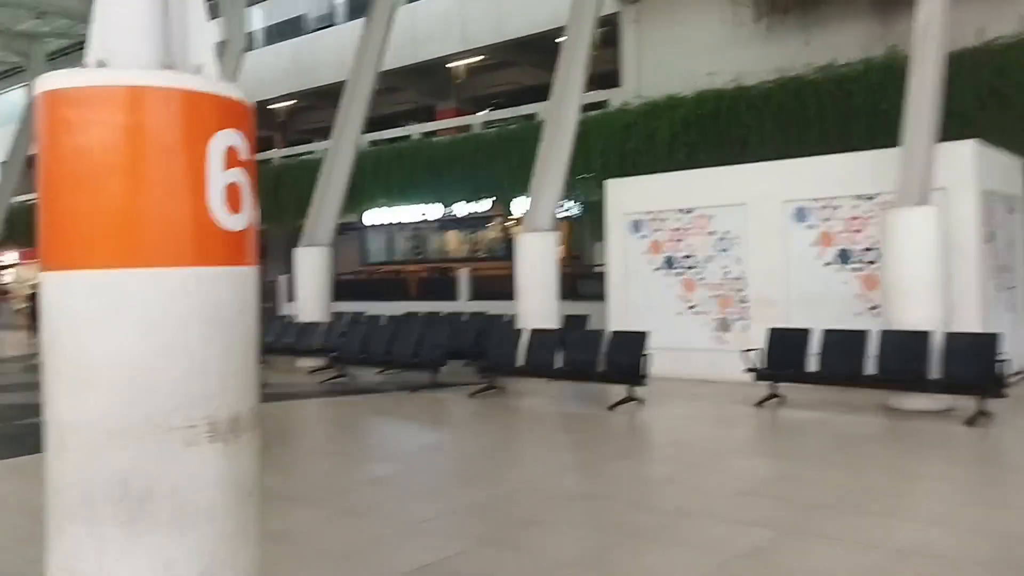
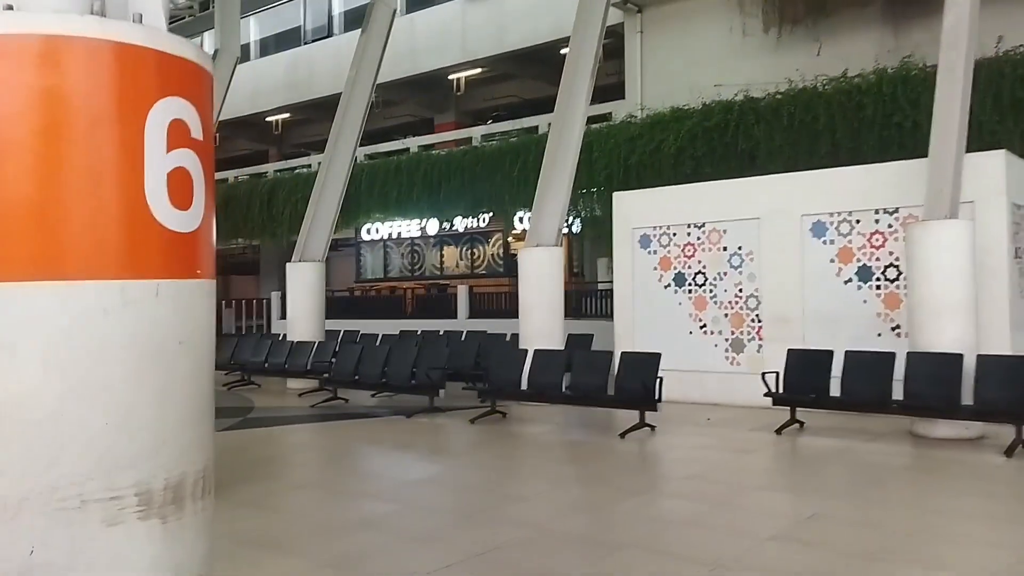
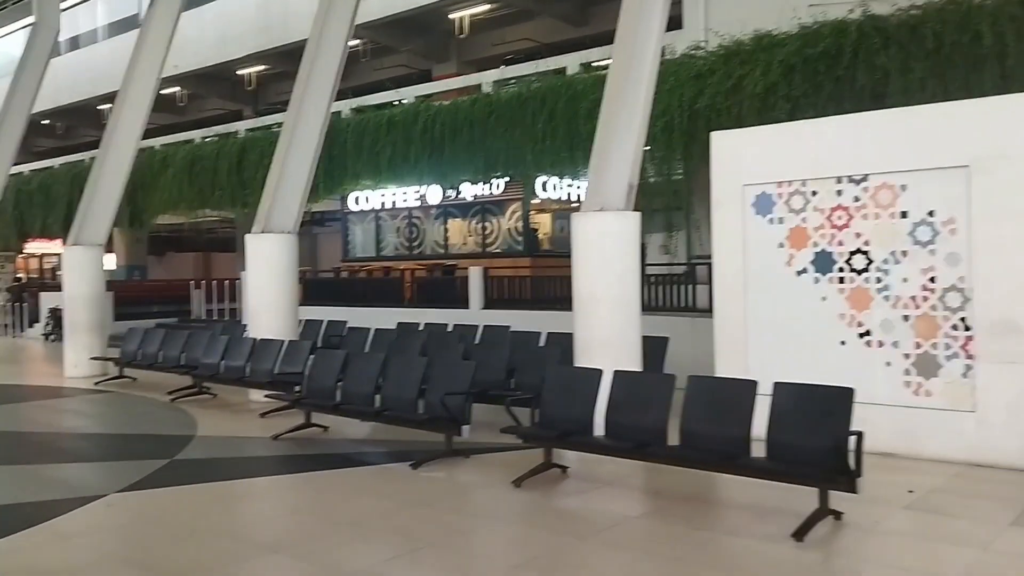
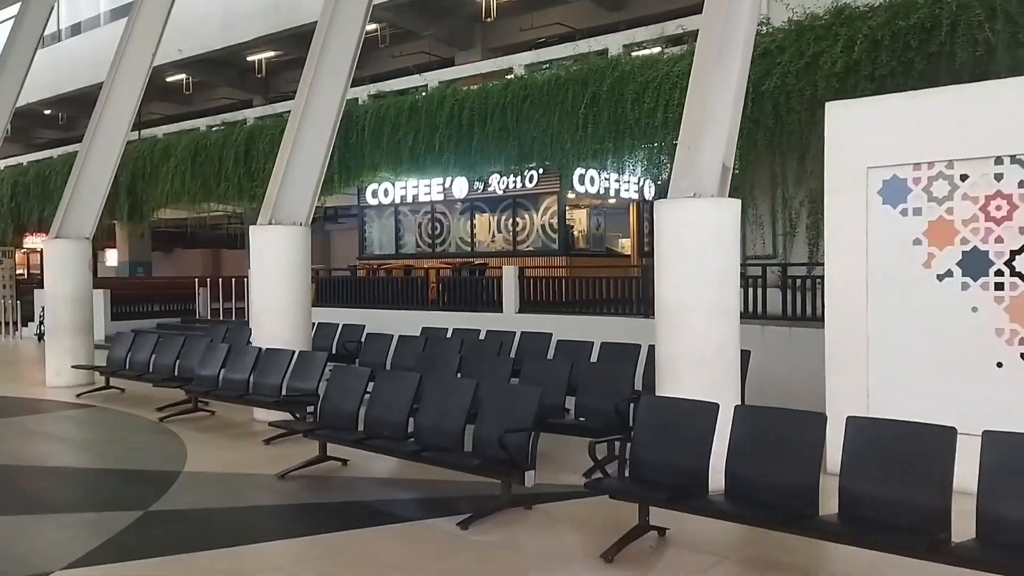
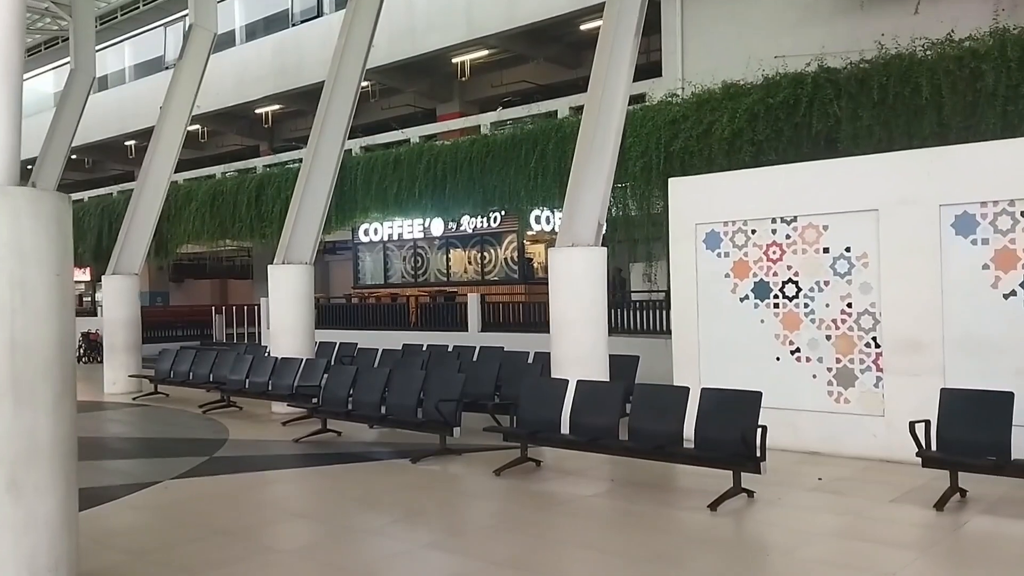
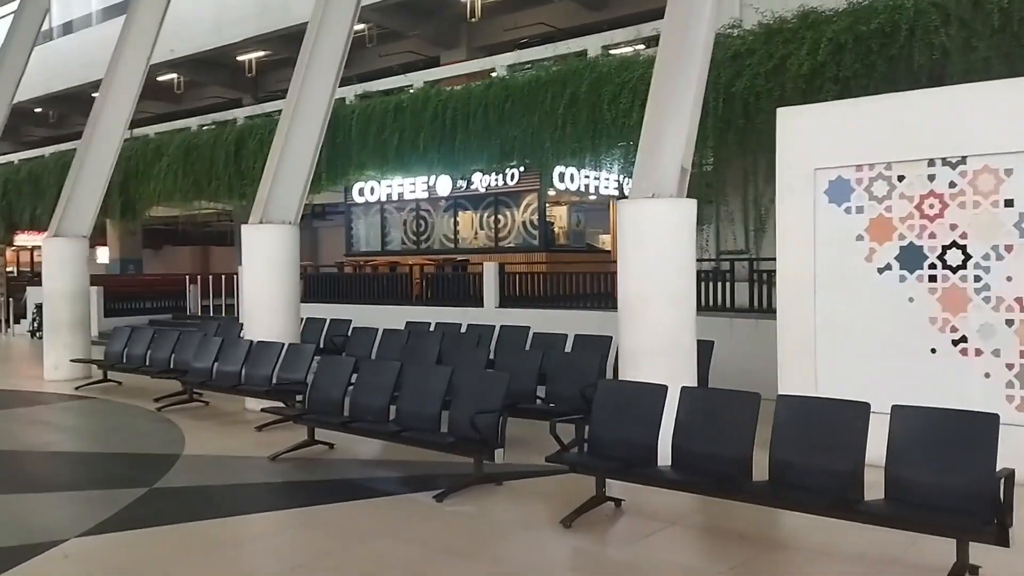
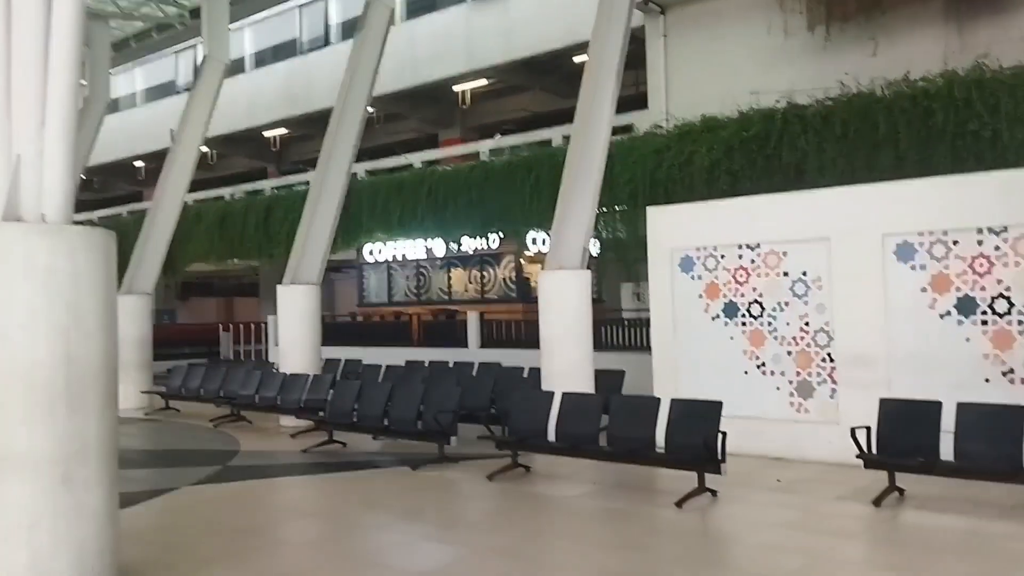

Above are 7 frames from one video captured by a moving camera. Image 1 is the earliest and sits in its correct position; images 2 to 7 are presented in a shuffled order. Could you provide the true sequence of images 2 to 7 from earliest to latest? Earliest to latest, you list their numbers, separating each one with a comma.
2, 7, 5, 3, 6, 4
